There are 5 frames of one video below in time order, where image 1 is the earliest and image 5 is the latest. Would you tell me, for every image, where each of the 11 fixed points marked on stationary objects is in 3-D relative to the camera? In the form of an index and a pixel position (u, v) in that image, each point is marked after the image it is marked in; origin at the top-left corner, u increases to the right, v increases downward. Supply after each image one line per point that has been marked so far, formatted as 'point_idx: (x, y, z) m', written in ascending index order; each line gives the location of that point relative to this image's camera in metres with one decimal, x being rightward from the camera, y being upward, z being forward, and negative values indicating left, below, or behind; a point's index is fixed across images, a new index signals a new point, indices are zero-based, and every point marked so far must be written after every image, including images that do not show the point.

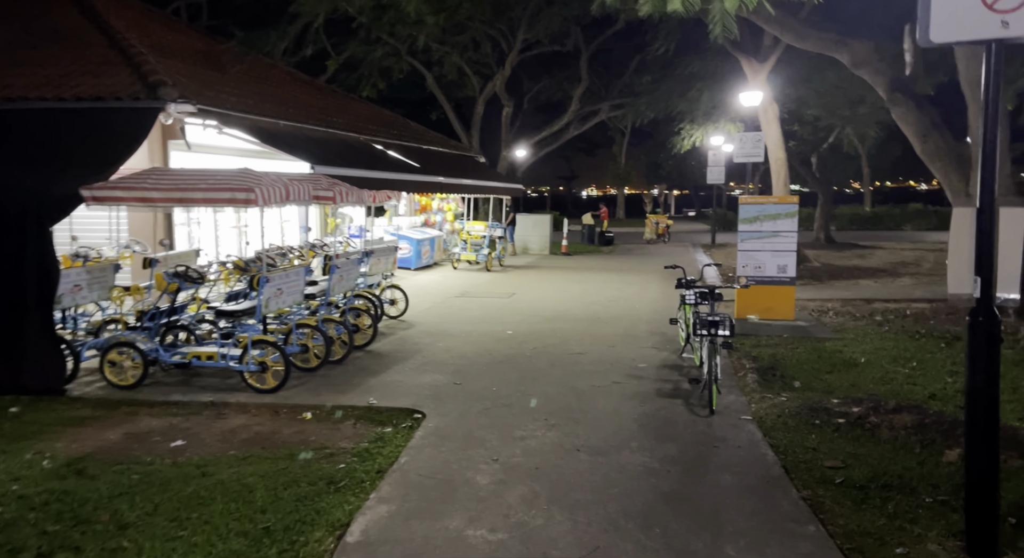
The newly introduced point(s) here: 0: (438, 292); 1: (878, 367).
0: (-1.7, -0.3, +15.0) m
1: (+4.6, -1.1, +8.0) m
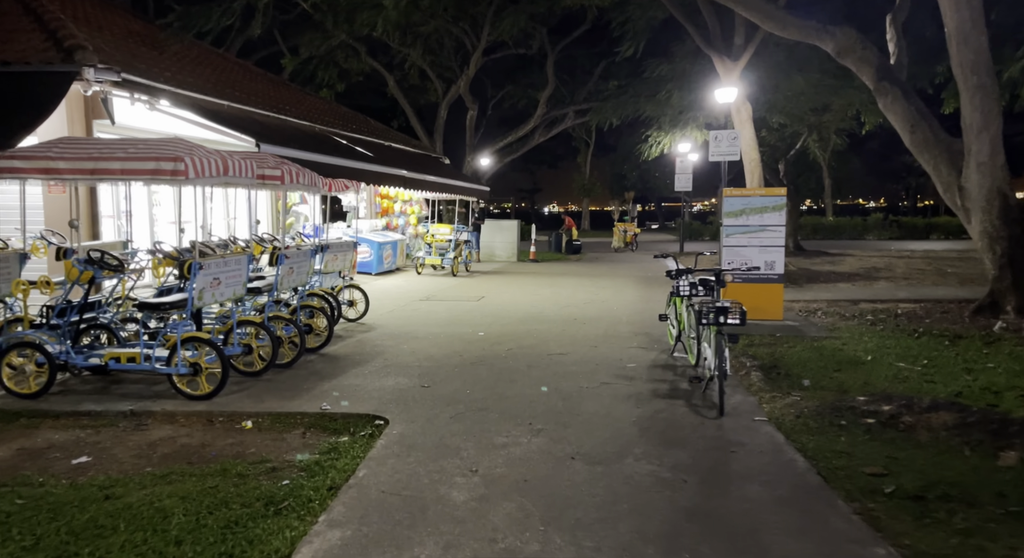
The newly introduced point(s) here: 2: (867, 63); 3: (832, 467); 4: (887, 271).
0: (-2.4, -0.4, +13.9) m
1: (+4.3, -1.0, +7.4) m
2: (+5.8, +3.5, +10.6) m
3: (+2.2, -1.3, +4.4) m
4: (+11.0, +0.2, +19.0) m
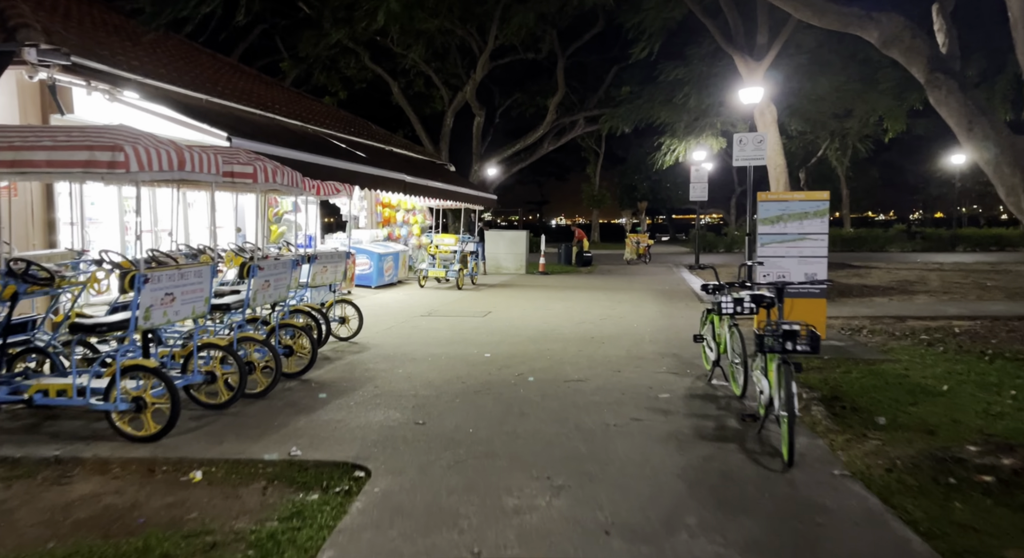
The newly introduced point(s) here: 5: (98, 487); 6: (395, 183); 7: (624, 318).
0: (-2.2, -0.6, +12.9) m
1: (+4.4, -1.1, +6.2) m
2: (+6.0, +3.3, +9.6) m
3: (+2.3, -1.4, +3.3) m
4: (+11.3, -0.2, +17.8) m
5: (-2.8, -1.4, +4.4) m
6: (-2.3, +1.9, +12.6) m
7: (+2.0, -0.7, +11.8) m
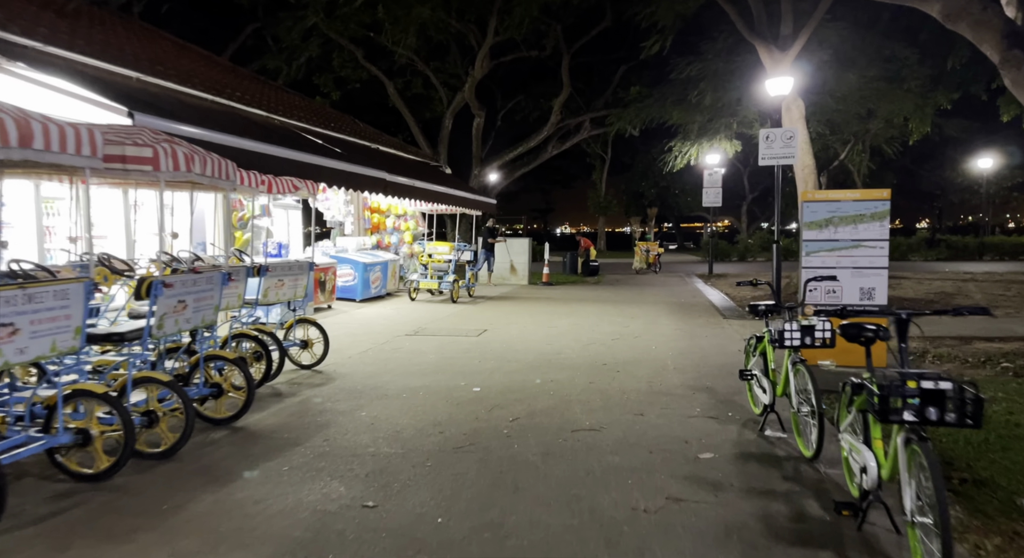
0: (-2.2, -0.9, +11.3) m
1: (+4.3, -1.3, +4.6) m
2: (+5.9, +3.1, +7.9) m
3: (+2.2, -1.5, +1.7) m
4: (+11.3, -0.5, +16.1) m
5: (-2.9, -1.5, +2.7) m
6: (-2.3, +1.6, +11.0) m
7: (+2.0, -0.9, +10.2) m
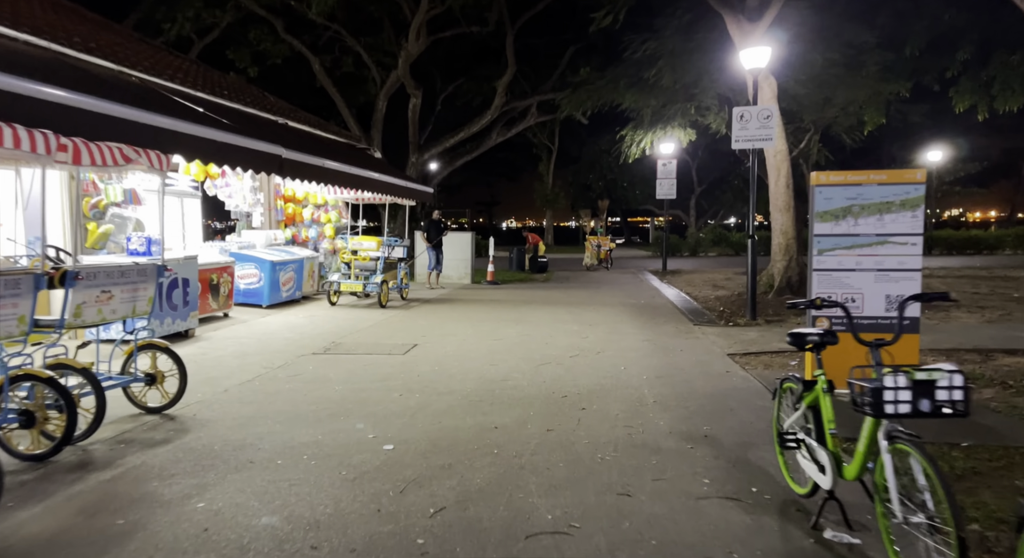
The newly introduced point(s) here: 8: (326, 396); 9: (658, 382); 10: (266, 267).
0: (-3.2, -0.9, +9.0) m
1: (+4.0, -1.4, +2.9) m
2: (+5.2, +3.1, +6.3) m
3: (+2.1, -1.6, -0.2) m
4: (+9.9, -0.4, +15.0) m
5: (-3.1, -1.6, +0.5) m
6: (-3.2, +1.6, +8.7) m
7: (+1.2, -1.0, +8.3) m
8: (-1.8, -1.2, +6.4) m
9: (+1.6, -1.1, +6.9) m
10: (-4.6, +0.2, +12.1) m
